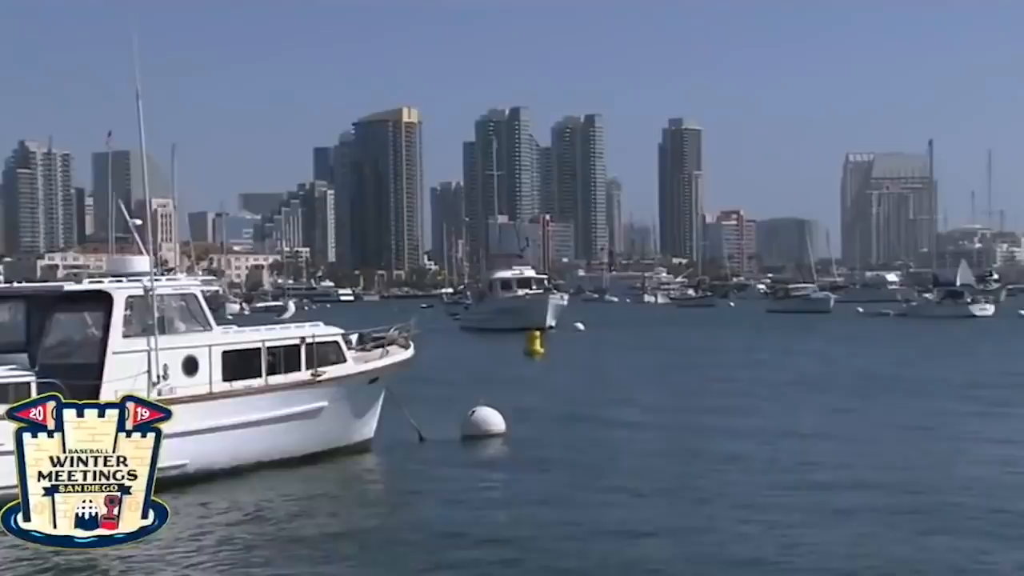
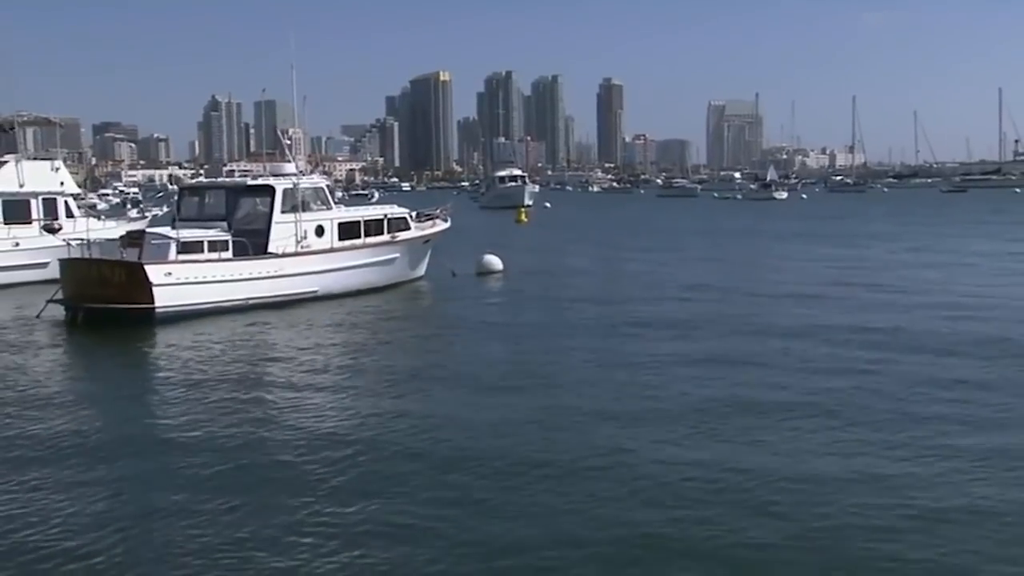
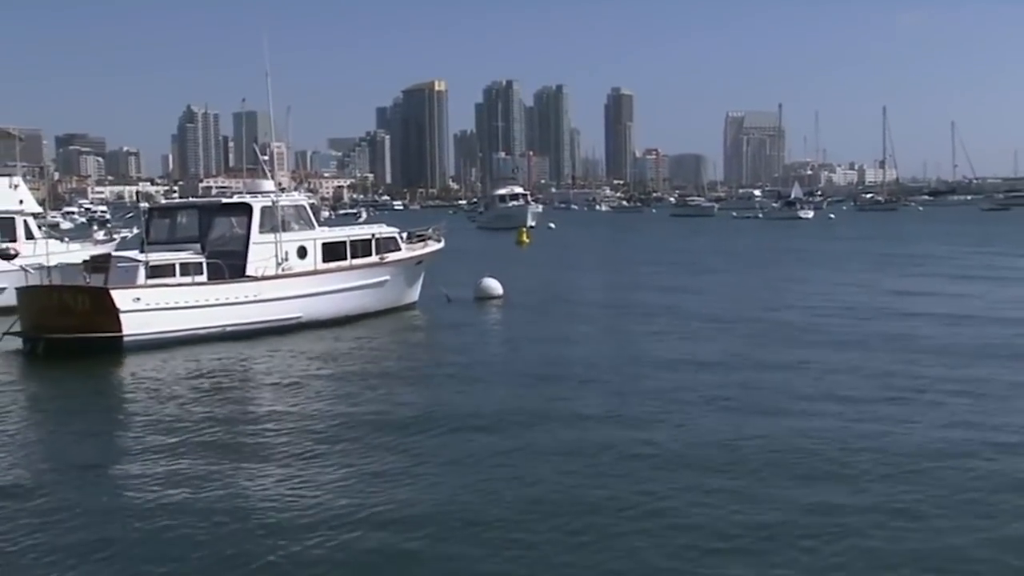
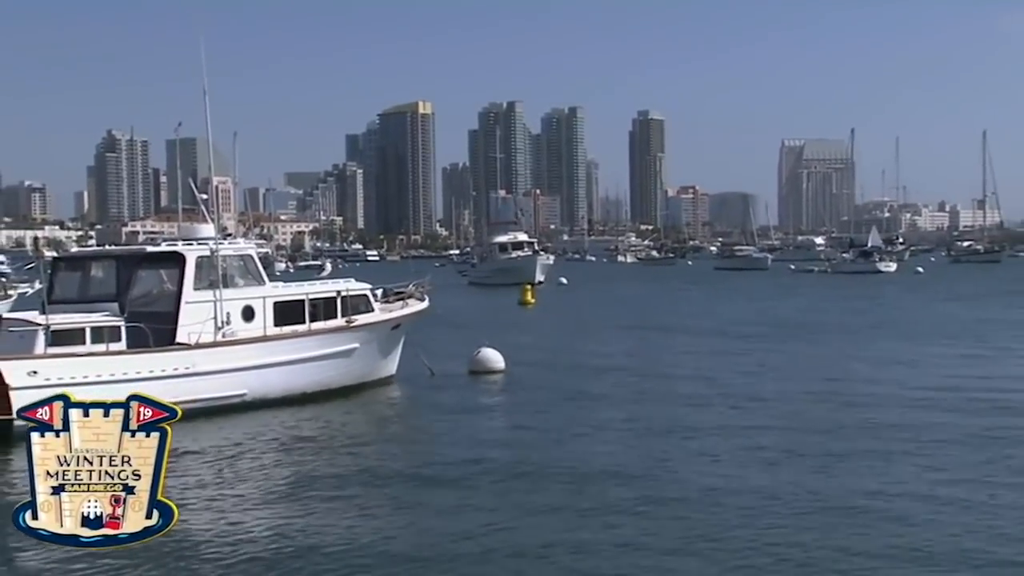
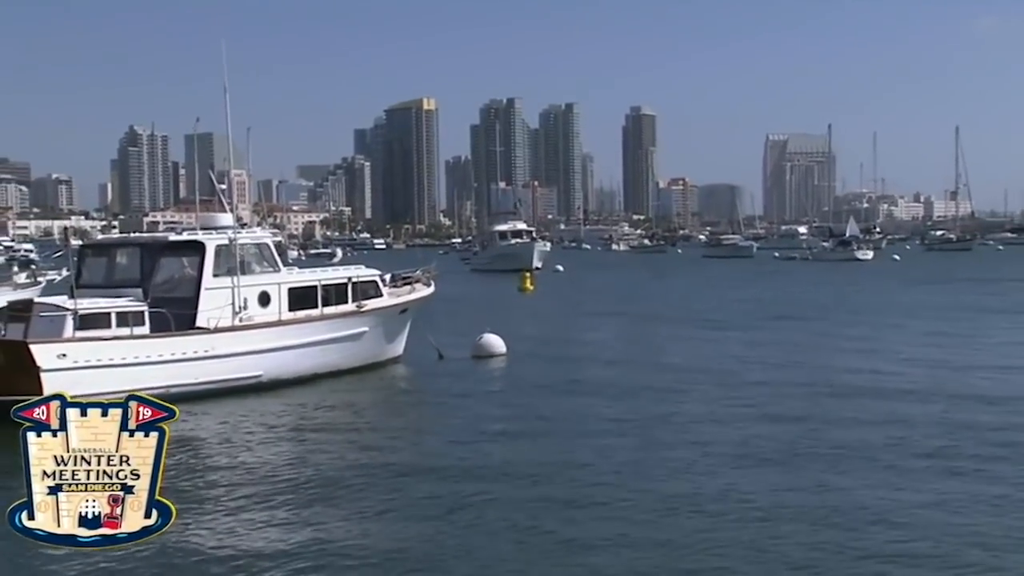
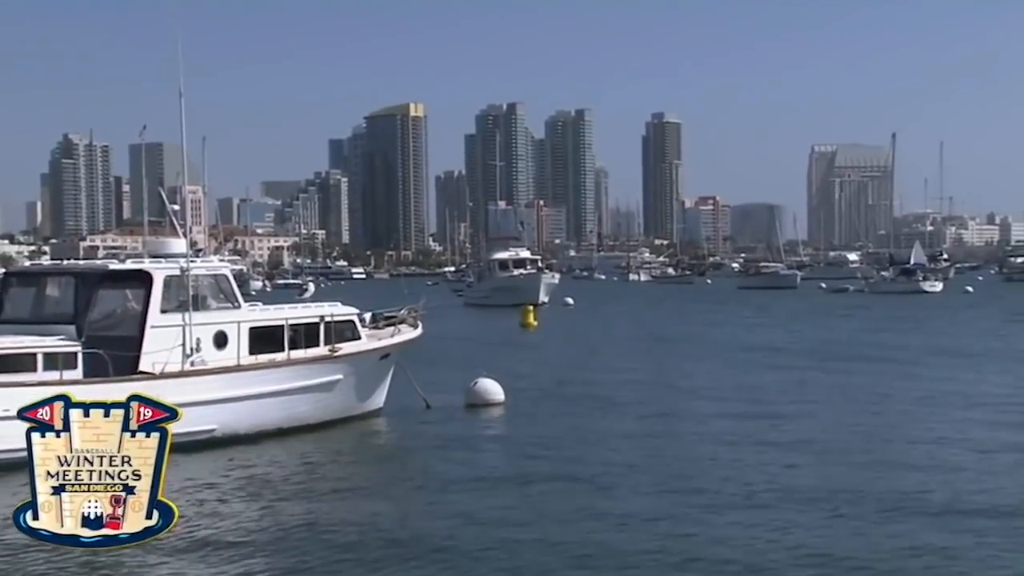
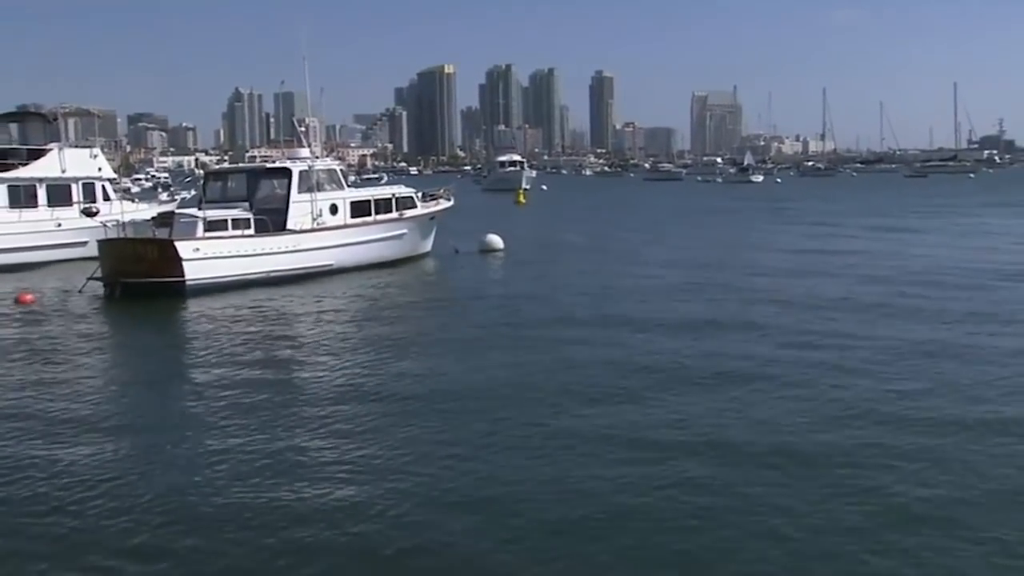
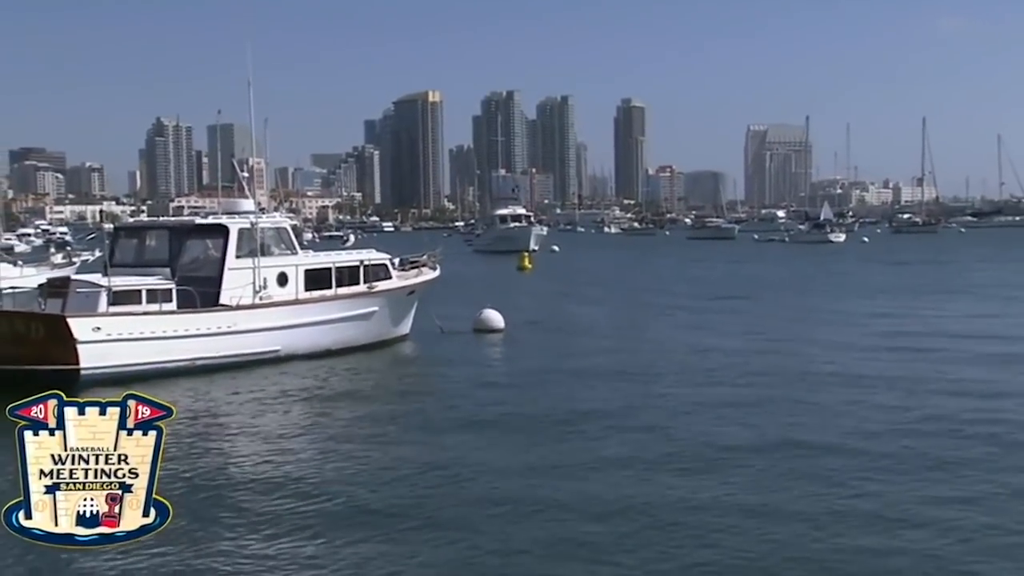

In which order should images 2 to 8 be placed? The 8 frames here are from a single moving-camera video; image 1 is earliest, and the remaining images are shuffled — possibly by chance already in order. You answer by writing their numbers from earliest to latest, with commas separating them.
6, 4, 5, 8, 3, 2, 7
